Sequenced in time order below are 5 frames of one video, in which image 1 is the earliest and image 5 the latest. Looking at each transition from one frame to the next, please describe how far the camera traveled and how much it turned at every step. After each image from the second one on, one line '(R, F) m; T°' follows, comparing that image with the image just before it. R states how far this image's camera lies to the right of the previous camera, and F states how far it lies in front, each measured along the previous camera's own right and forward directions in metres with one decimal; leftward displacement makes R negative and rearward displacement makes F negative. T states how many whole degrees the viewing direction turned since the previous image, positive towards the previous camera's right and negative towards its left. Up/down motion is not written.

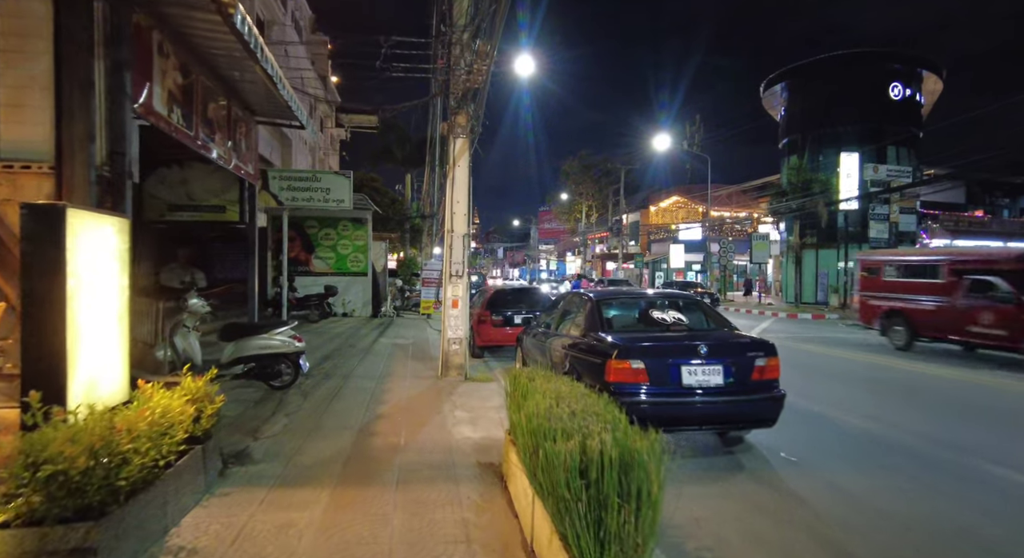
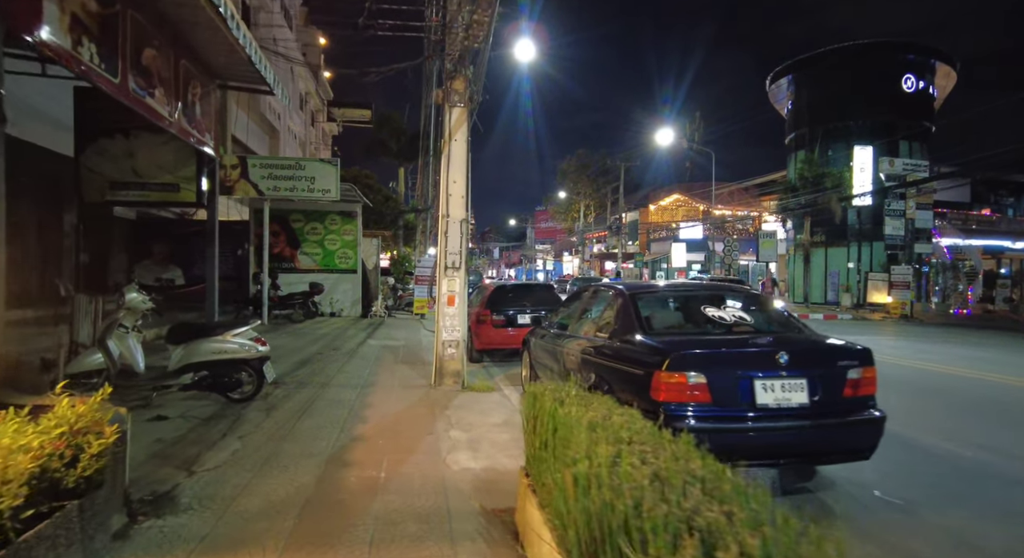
(-0.2, +1.3) m; 0°
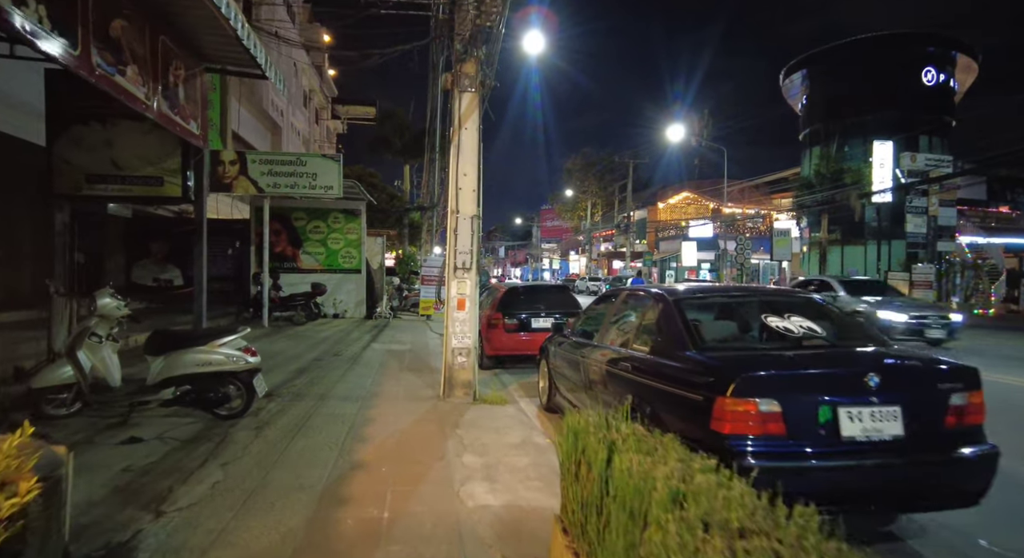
(-0.2, +0.7) m; -1°
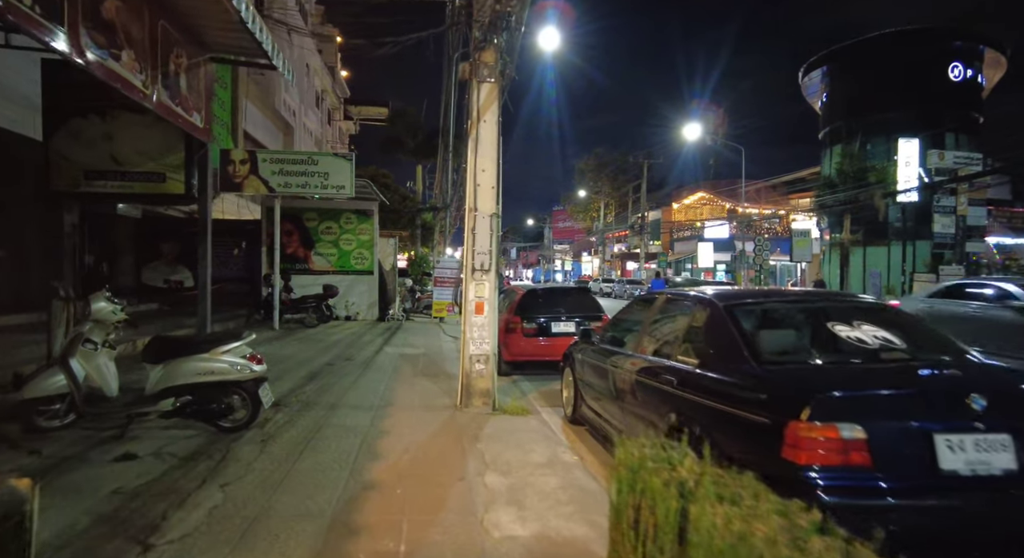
(-0.1, +0.4) m; -1°
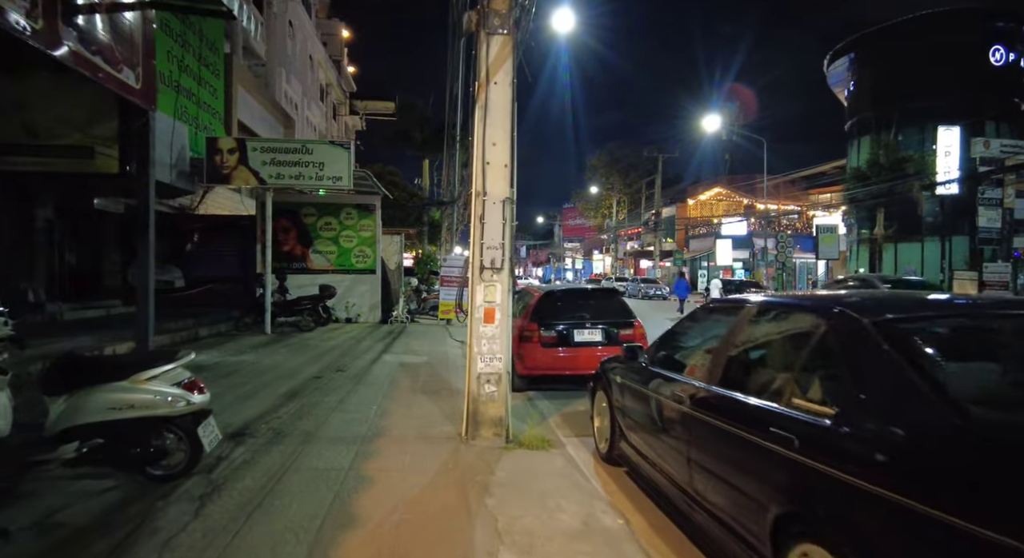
(-0.1, +1.3) m; -1°
